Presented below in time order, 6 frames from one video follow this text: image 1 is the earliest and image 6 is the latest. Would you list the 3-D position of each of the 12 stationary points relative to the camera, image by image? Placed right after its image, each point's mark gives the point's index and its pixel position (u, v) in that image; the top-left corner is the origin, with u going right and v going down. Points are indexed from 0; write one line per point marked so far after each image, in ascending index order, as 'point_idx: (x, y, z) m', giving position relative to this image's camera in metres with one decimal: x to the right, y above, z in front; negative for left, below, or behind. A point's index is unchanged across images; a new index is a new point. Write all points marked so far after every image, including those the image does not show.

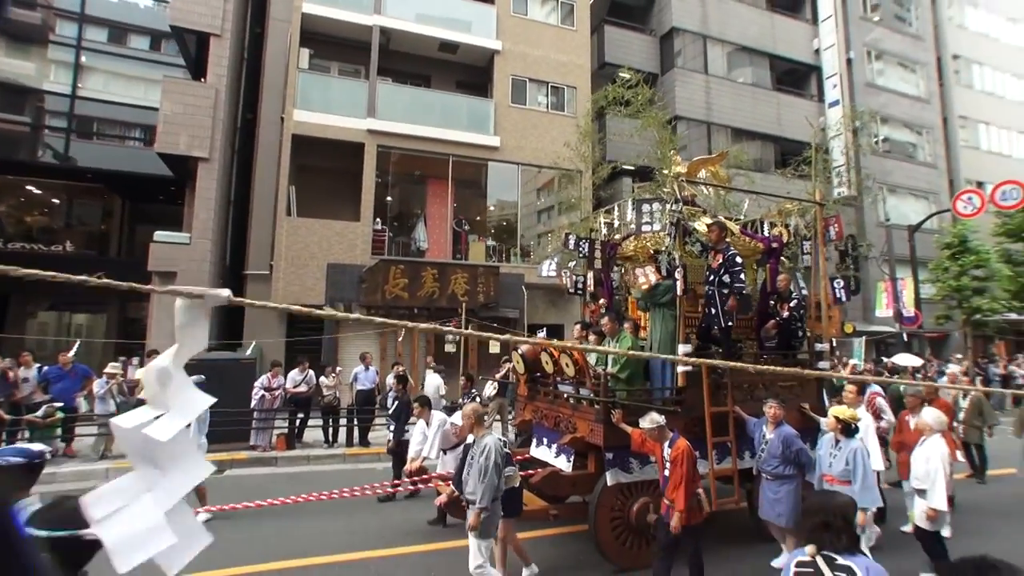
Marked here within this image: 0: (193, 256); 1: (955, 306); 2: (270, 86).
0: (-6.3, +0.6, +13.2) m
1: (+9.6, -0.4, +14.2) m
2: (-5.0, +4.2, +13.7) m
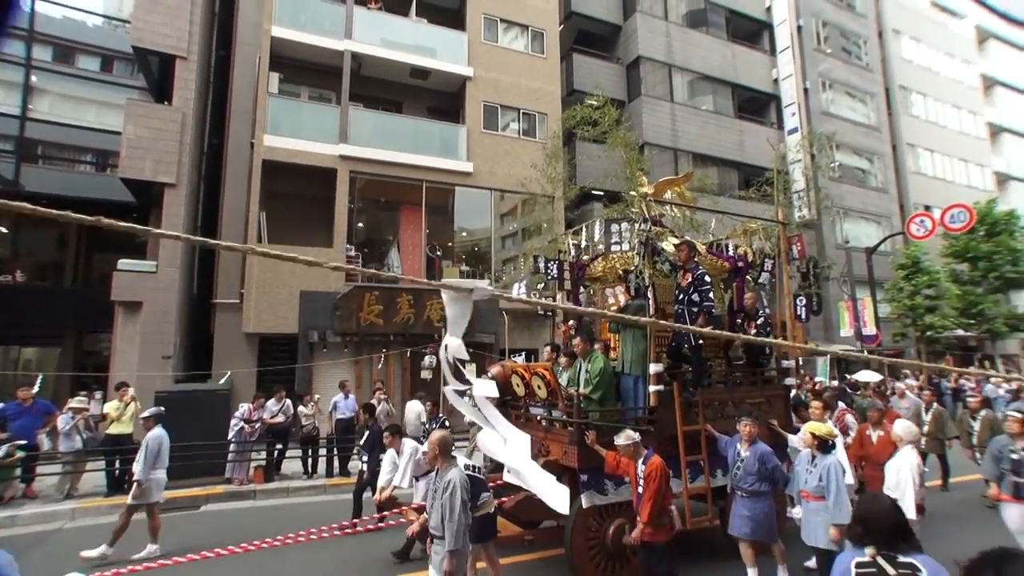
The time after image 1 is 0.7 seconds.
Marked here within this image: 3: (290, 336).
0: (-6.8, +0.1, +12.8) m
1: (+9.0, -0.8, +15.0) m
2: (-5.5, +3.6, +13.4) m
3: (-4.4, -1.0, +13.3) m
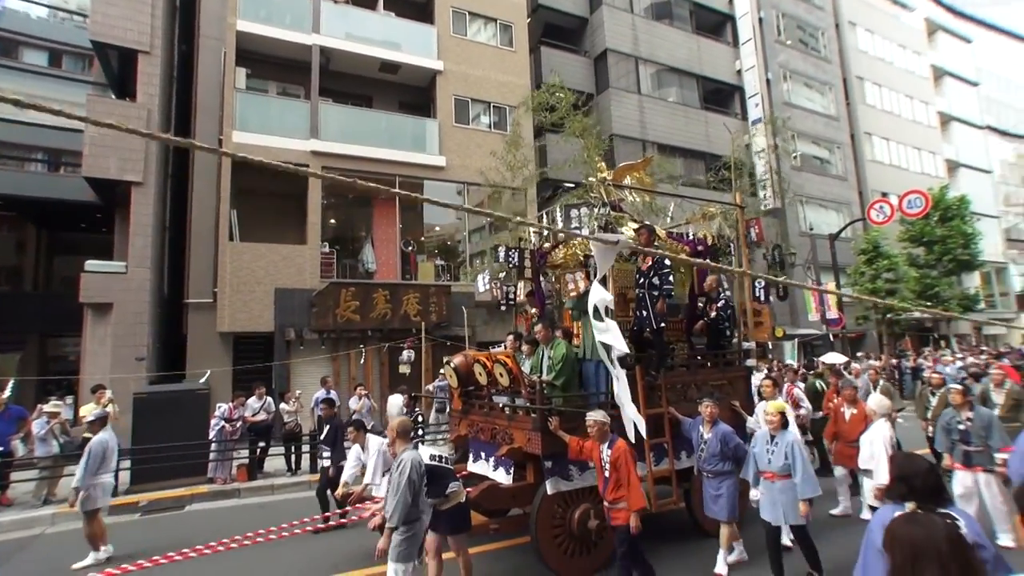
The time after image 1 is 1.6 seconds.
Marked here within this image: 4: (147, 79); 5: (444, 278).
0: (-7.2, 0.0, +12.6) m
1: (+8.4, -0.4, +15.6) m
2: (-6.1, +3.6, +13.2) m
3: (-4.9, -0.9, +13.3) m
4: (-7.3, +4.1, +13.2) m
5: (-1.5, +0.2, +14.7) m
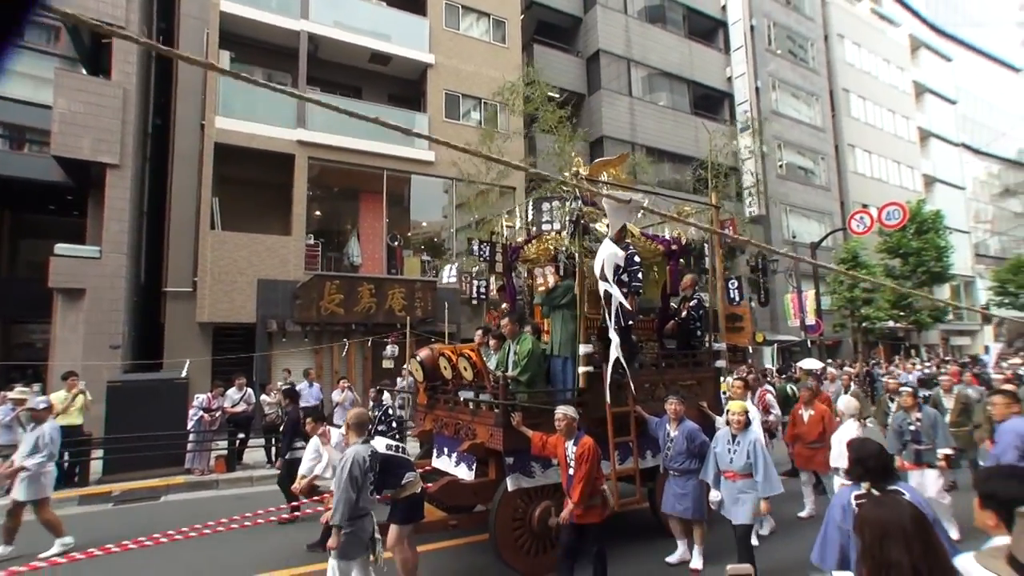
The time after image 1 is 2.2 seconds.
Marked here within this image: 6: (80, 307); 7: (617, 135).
0: (-7.5, +0.3, +12.3) m
1: (+8.0, -0.6, +15.9) m
2: (-6.3, +3.8, +12.9) m
3: (-5.2, -0.7, +13.0) m
4: (-7.4, +4.4, +12.8) m
5: (-1.8, +0.3, +14.6) m
6: (-7.8, -0.4, +12.1) m
7: (+2.5, +3.7, +16.1) m
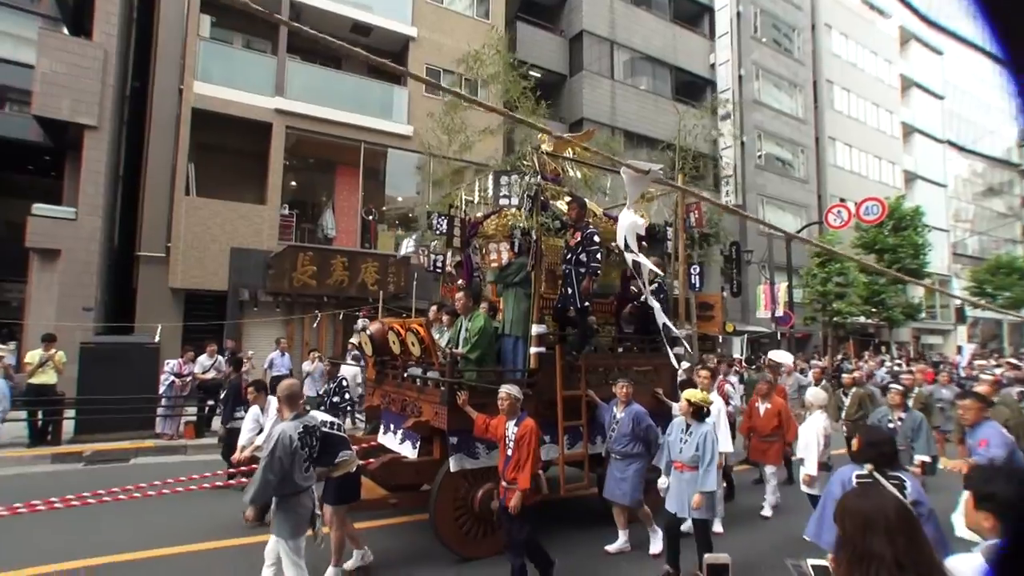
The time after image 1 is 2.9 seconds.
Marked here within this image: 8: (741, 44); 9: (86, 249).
0: (-8.0, +1.0, +12.3) m
1: (+7.4, -0.5, +16.1) m
2: (-6.7, +4.5, +12.8) m
3: (-5.8, -0.1, +13.1) m
4: (-7.7, +5.1, +12.7) m
5: (-2.4, +0.9, +14.6) m
6: (-8.4, +0.3, +12.1) m
7: (+2.1, +4.1, +16.1) m
8: (+6.5, +7.0, +18.8) m
9: (-7.9, +0.7, +12.3) m
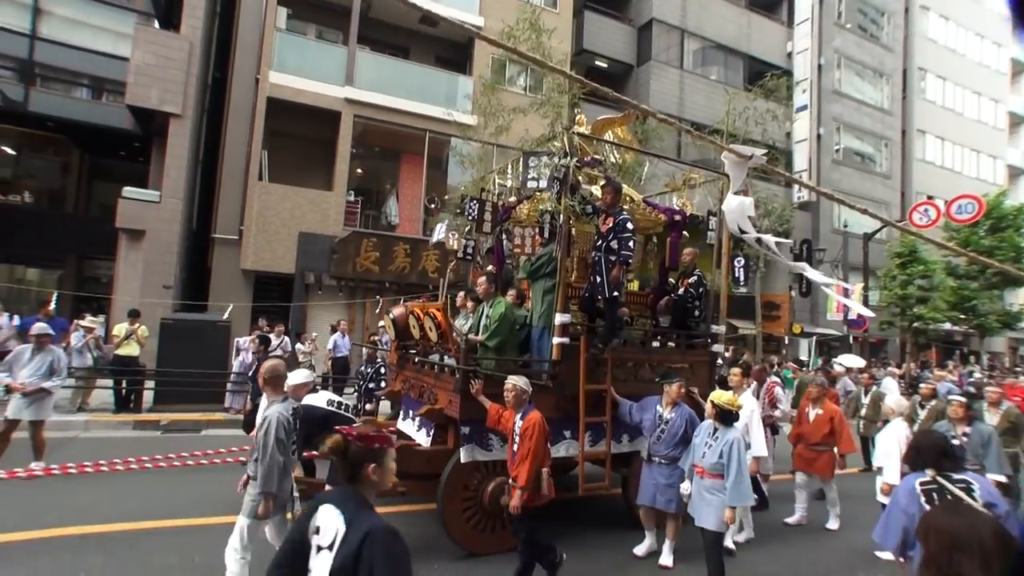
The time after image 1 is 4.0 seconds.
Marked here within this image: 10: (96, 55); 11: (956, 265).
0: (-6.9, +1.4, +13.1) m
1: (+8.8, -0.5, +15.1) m
2: (-5.4, +4.9, +13.4) m
3: (-4.6, +0.2, +13.7) m
4: (-6.5, +5.5, +13.4) m
5: (-1.0, +1.1, +14.8) m
6: (-7.3, +0.8, +13.0) m
7: (+3.7, +4.2, +15.7) m
8: (+8.5, +6.9, +17.8) m
9: (-6.8, +1.1, +13.2) m
10: (-9.0, +5.1, +14.4) m
11: (+10.1, +0.5, +15.0) m
